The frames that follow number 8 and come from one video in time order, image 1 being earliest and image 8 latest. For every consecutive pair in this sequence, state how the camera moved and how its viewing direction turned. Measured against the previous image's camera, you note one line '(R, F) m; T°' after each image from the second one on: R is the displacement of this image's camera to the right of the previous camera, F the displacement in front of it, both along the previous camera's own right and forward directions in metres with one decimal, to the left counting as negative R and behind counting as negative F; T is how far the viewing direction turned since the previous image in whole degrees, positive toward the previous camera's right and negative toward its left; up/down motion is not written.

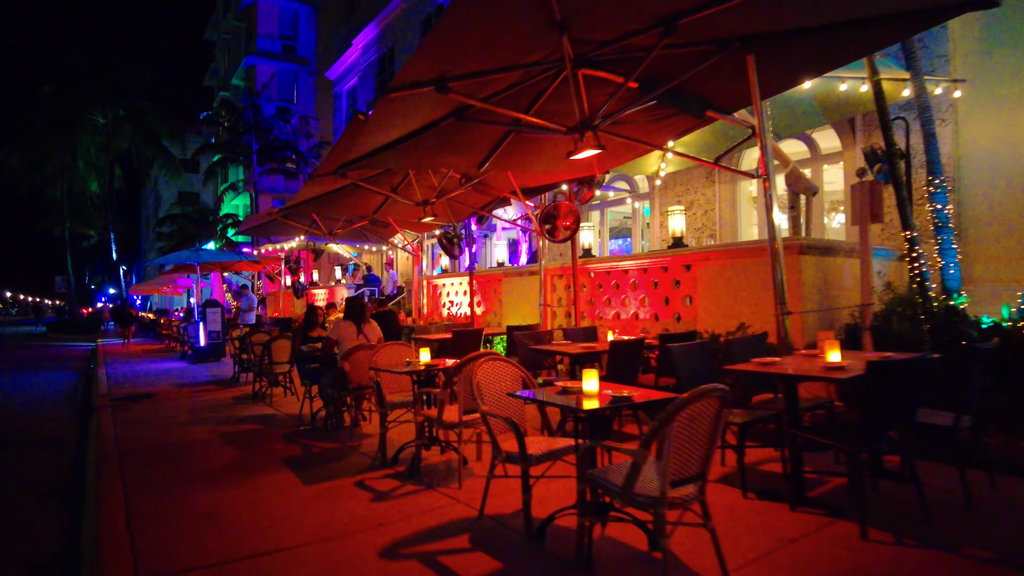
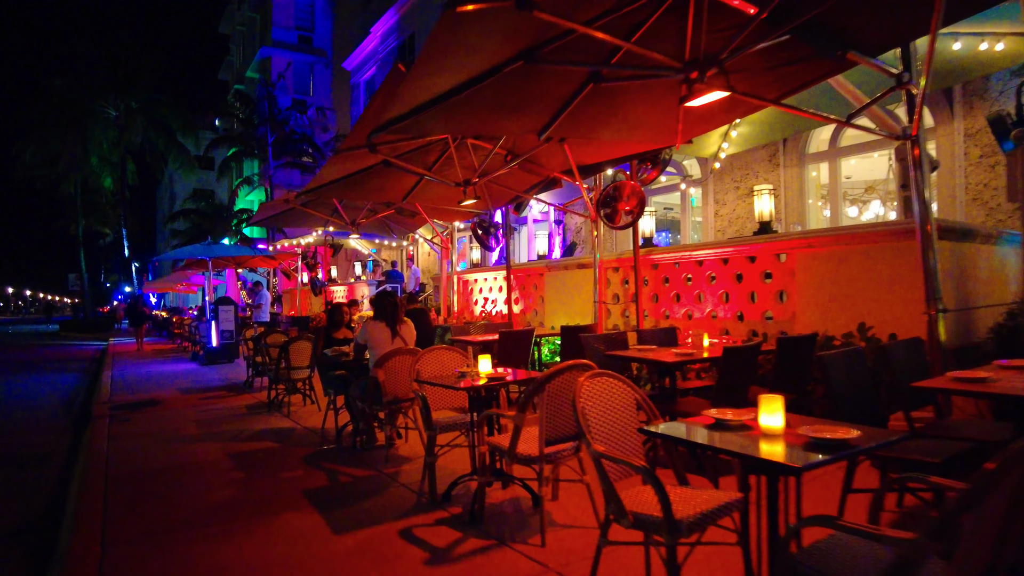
(-0.5, +1.3) m; -1°
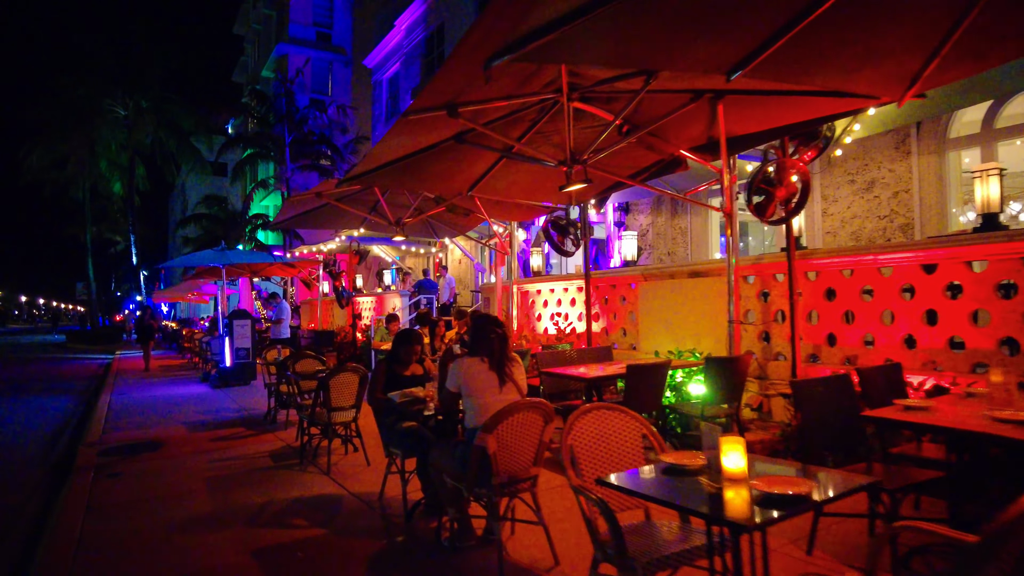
(-1.0, +2.1) m; -1°
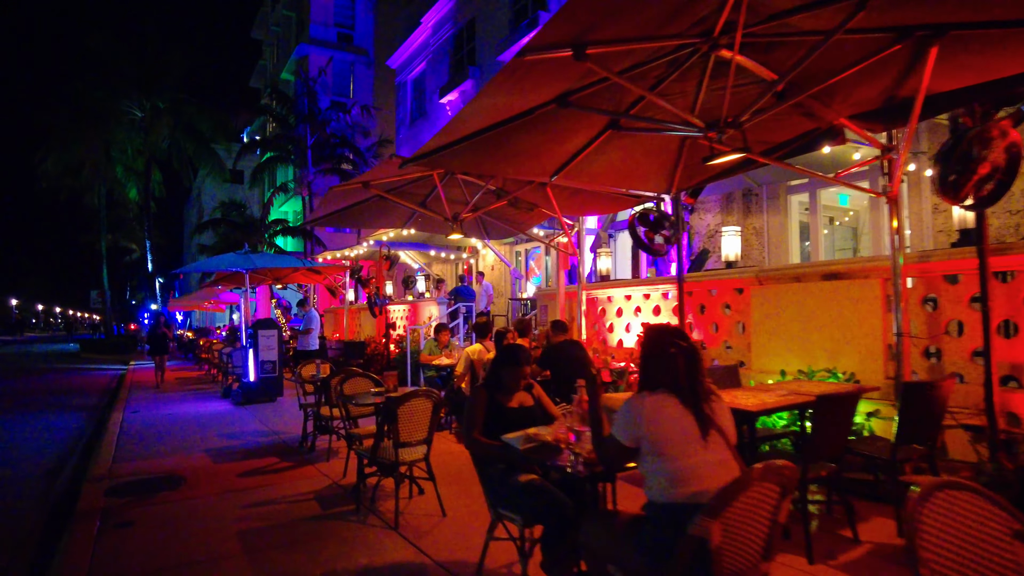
(-0.8, +1.4) m; -1°
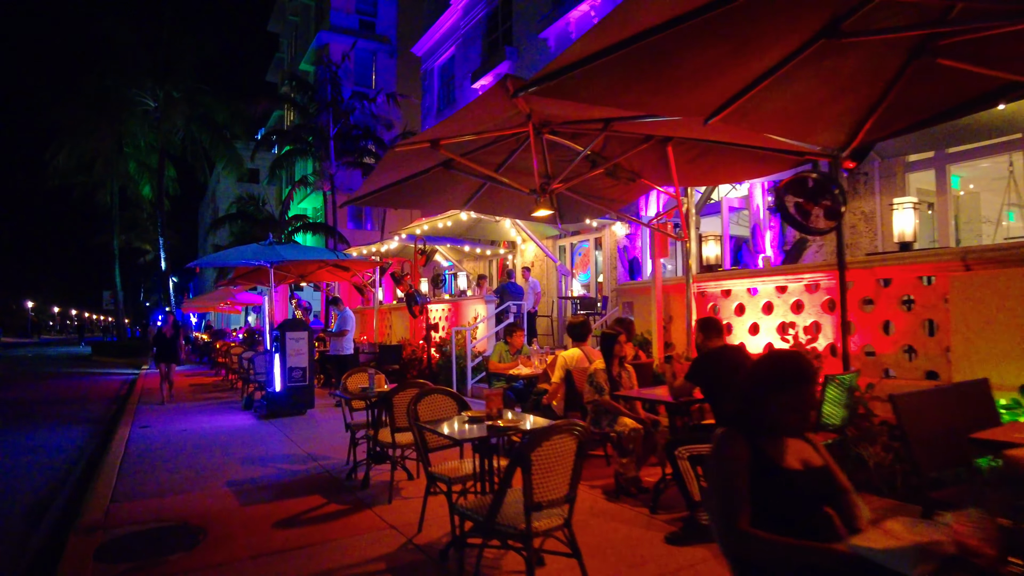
(-0.9, +1.8) m; -1°
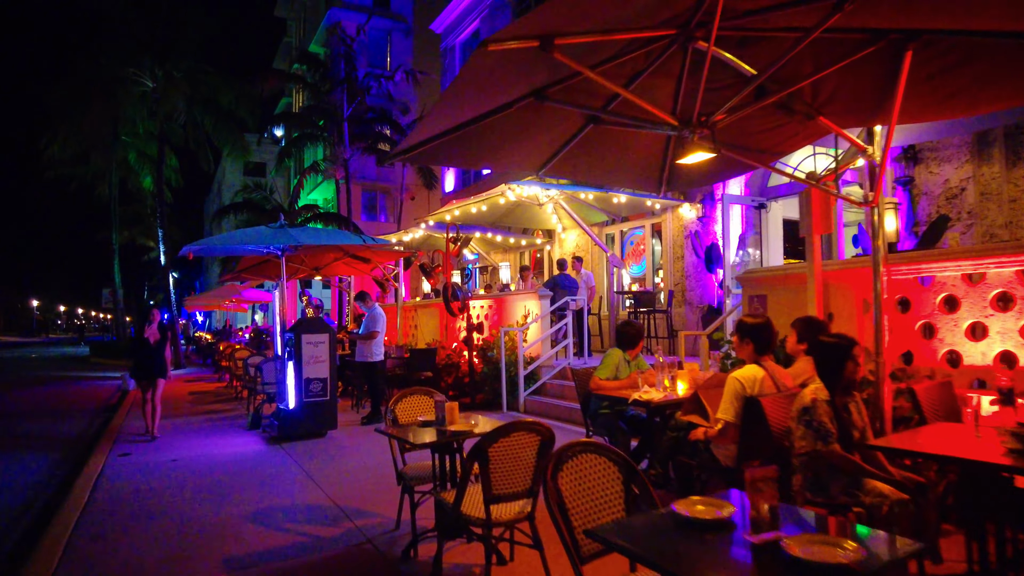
(-0.9, +2.2) m; -1°
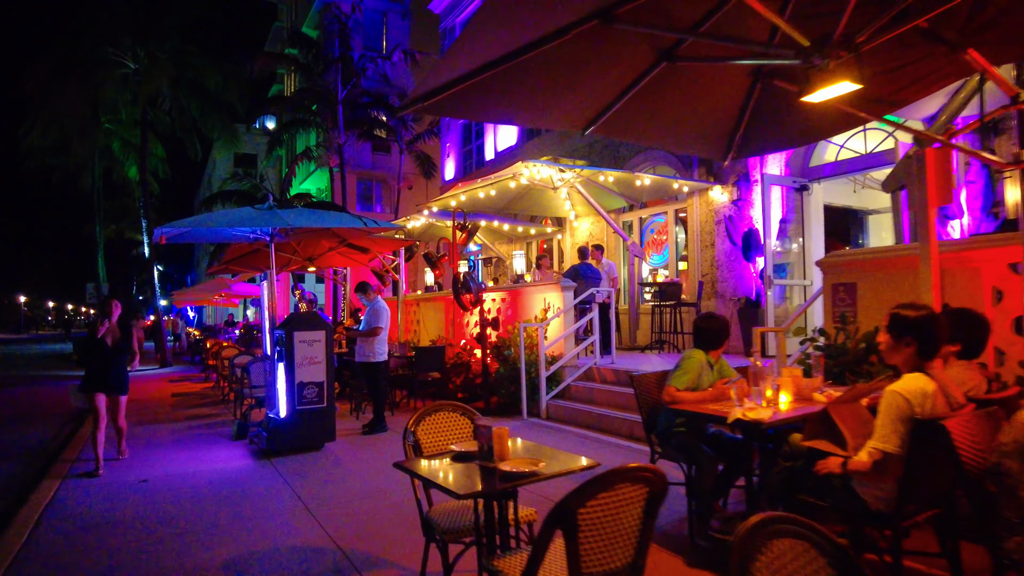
(-0.4, +1.2) m; +1°
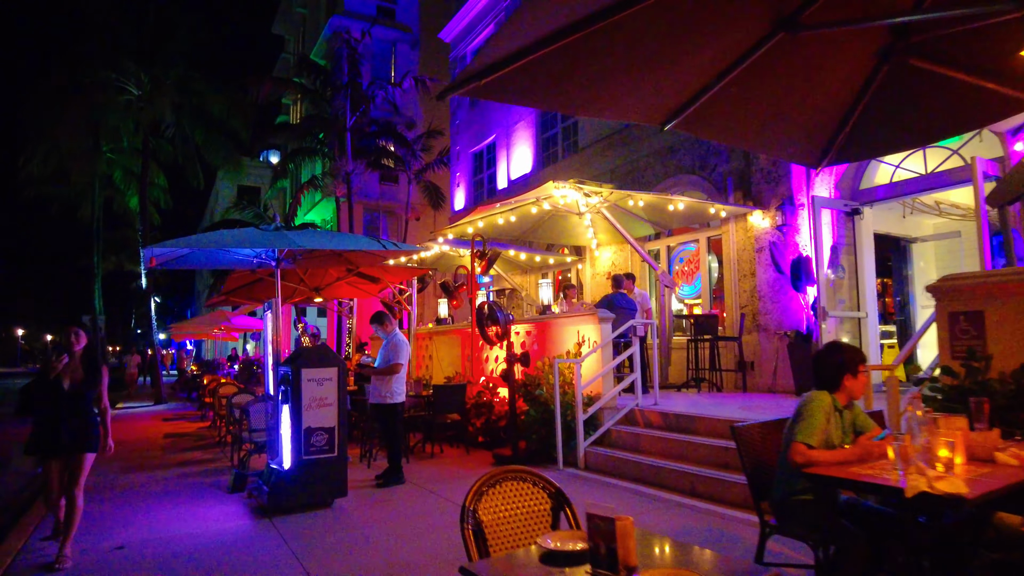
(-0.4, +1.0) m; 0°
